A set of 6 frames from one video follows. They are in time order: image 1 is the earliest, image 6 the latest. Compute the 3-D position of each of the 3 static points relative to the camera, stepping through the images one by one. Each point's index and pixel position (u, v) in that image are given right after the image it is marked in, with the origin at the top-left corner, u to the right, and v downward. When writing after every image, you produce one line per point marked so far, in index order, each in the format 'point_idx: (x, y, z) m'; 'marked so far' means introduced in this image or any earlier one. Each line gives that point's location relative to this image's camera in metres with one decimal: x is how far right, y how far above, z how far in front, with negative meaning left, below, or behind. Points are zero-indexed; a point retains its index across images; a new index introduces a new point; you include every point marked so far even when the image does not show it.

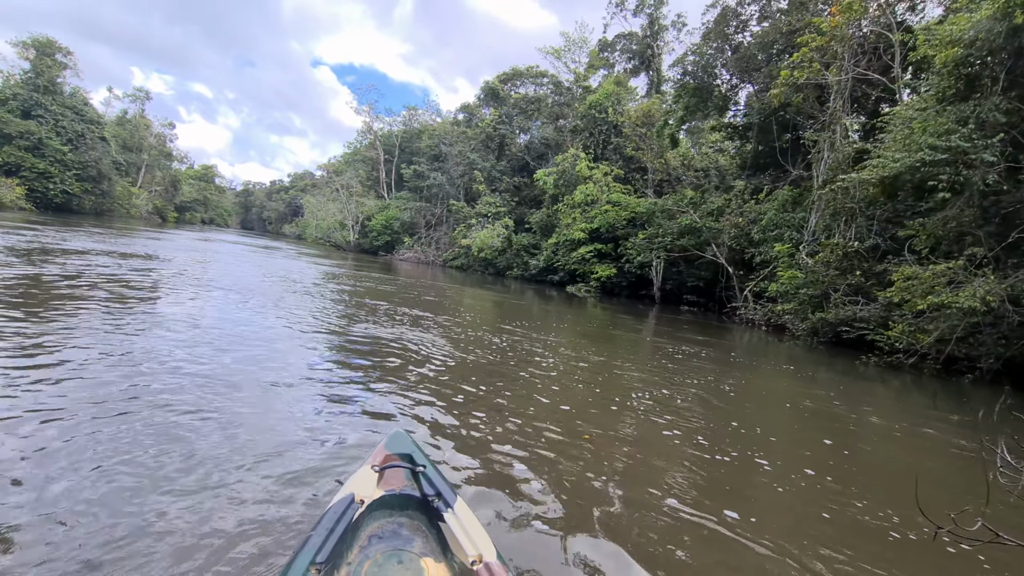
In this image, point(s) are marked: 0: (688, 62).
0: (+5.9, +7.4, +15.9) m
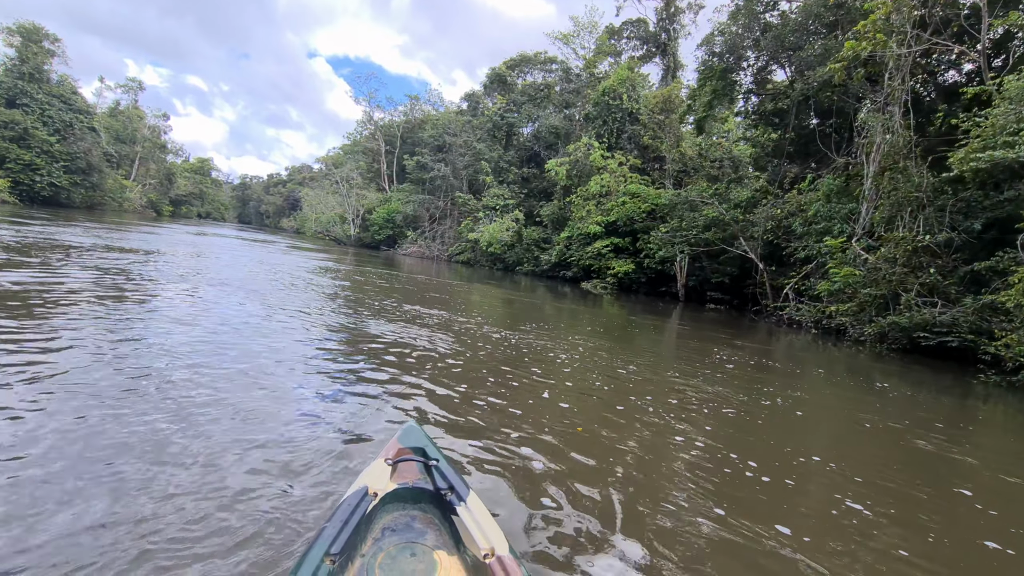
0: (+6.3, +7.5, +14.9) m
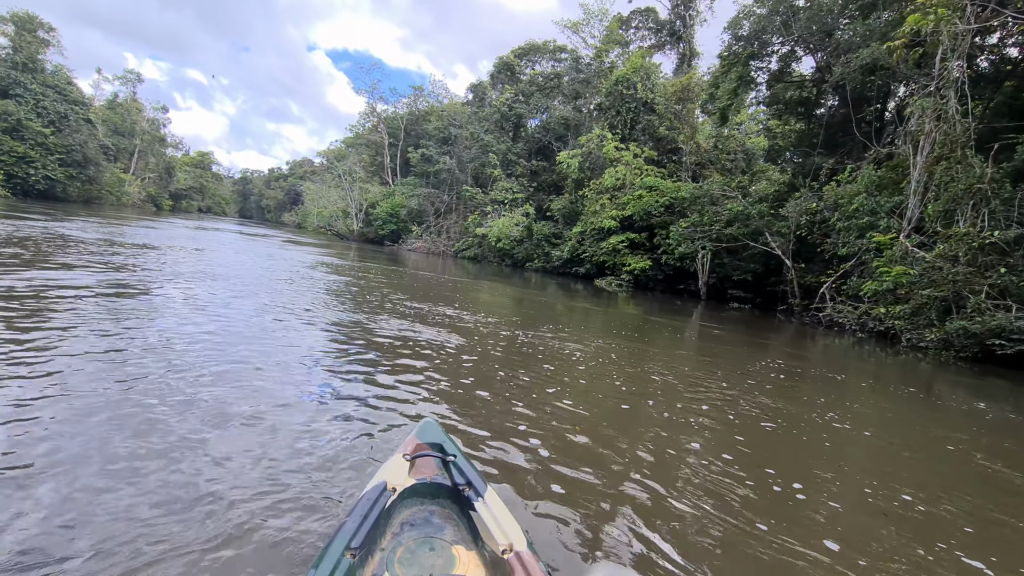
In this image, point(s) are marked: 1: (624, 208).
0: (+6.7, +7.6, +14.2) m
1: (+4.1, +2.9, +17.6) m
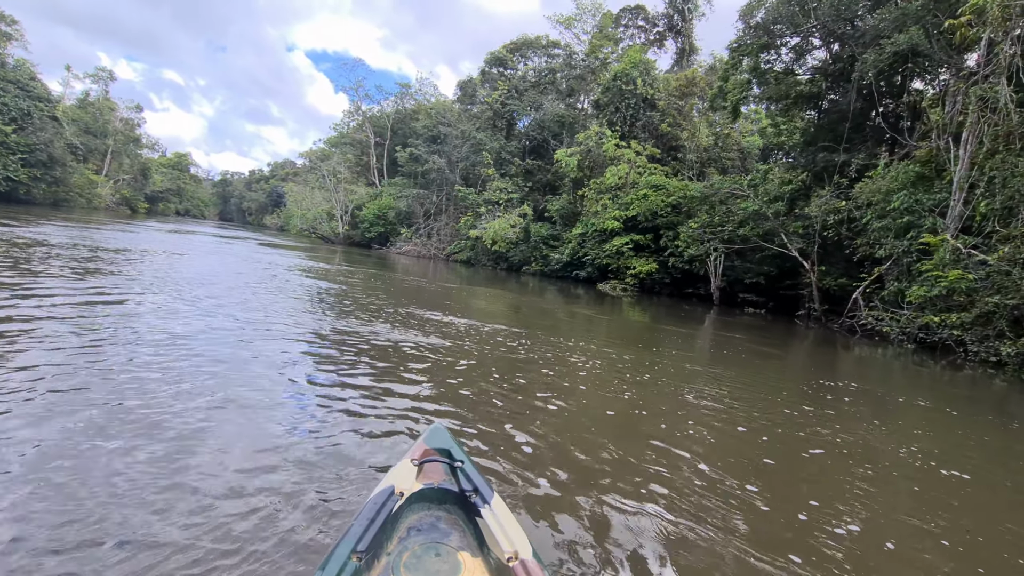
0: (+6.6, +7.5, +13.5) m
1: (+3.9, +2.8, +16.9) m
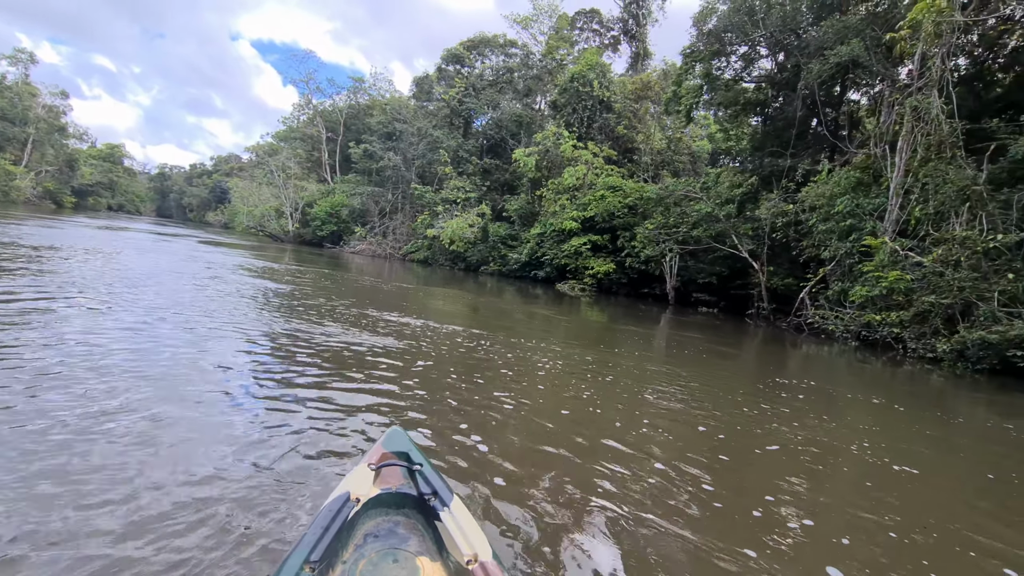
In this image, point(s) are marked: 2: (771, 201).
0: (+5.4, +7.5, +13.9) m
1: (+2.5, +2.8, +17.0) m
2: (+6.2, +2.1, +11.9) m
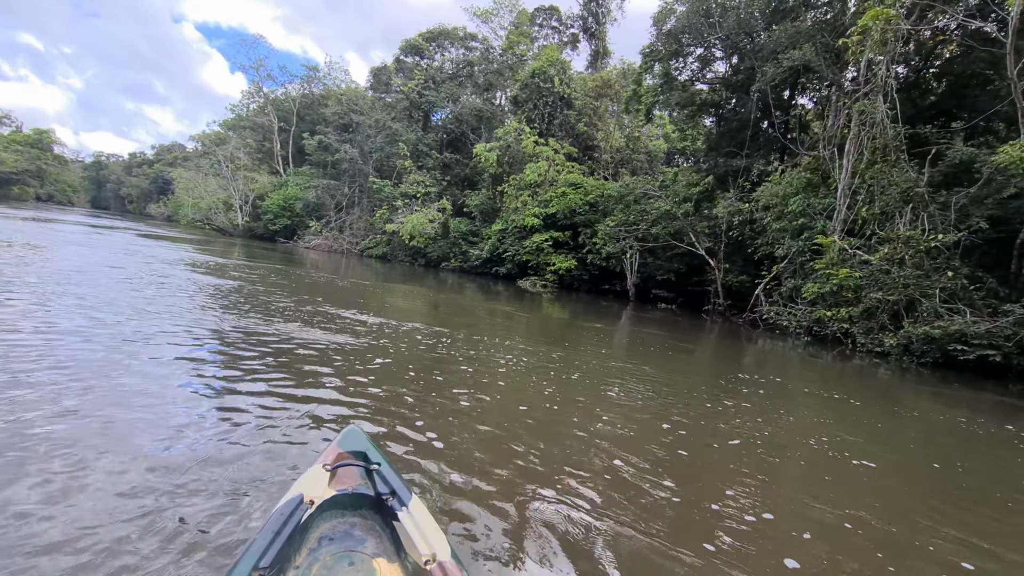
0: (+4.3, +7.6, +14.1) m
1: (+1.1, +2.9, +17.0) m
2: (+5.3, +2.2, +12.2) m
